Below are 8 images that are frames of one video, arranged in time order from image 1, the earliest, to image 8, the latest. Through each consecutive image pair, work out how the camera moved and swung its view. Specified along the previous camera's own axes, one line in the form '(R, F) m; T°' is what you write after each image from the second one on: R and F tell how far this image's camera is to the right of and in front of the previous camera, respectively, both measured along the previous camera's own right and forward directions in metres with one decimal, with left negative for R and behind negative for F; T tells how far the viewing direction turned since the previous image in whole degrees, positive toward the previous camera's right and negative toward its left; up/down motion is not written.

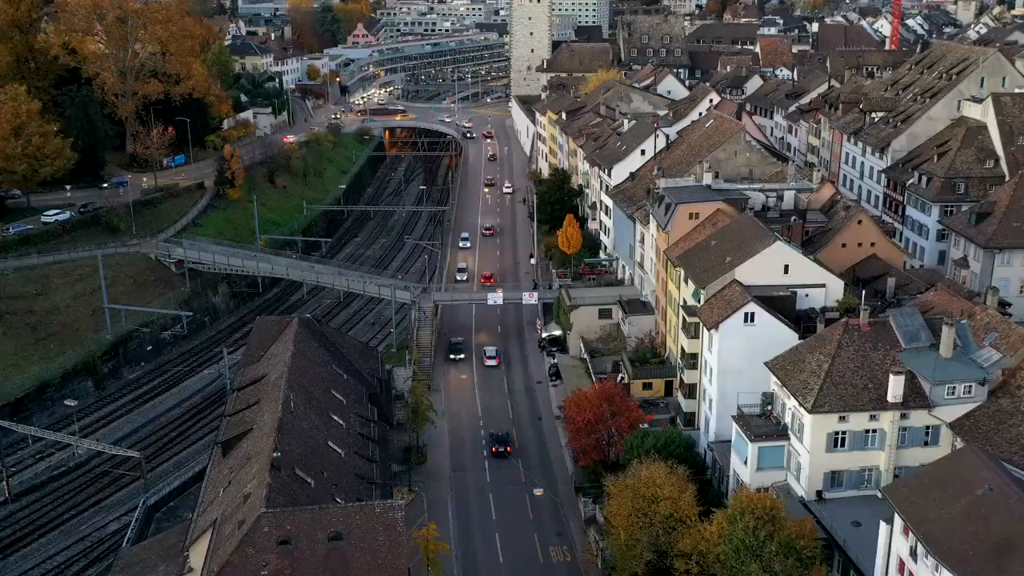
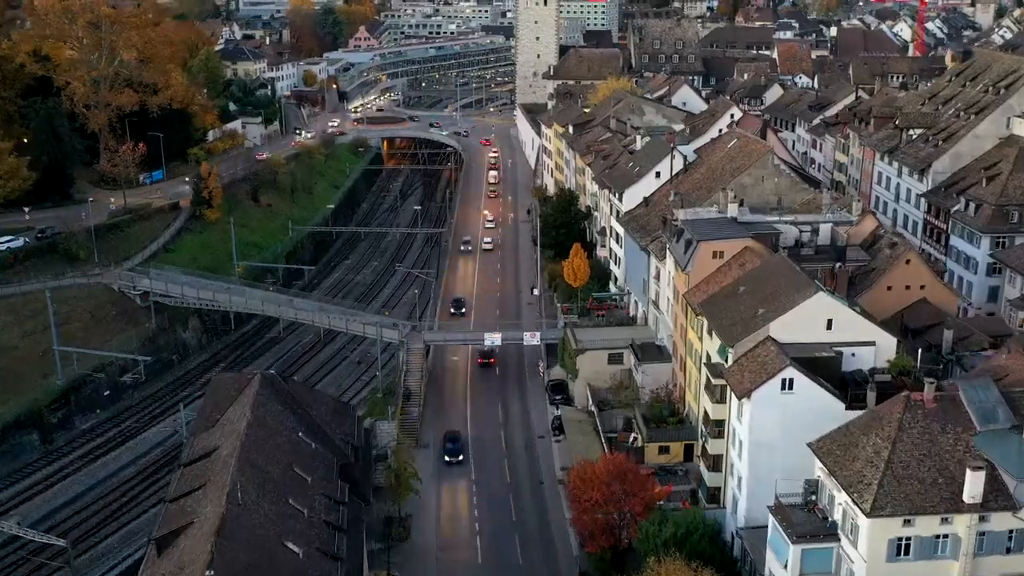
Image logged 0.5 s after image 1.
(+0.4, +6.5) m; 0°
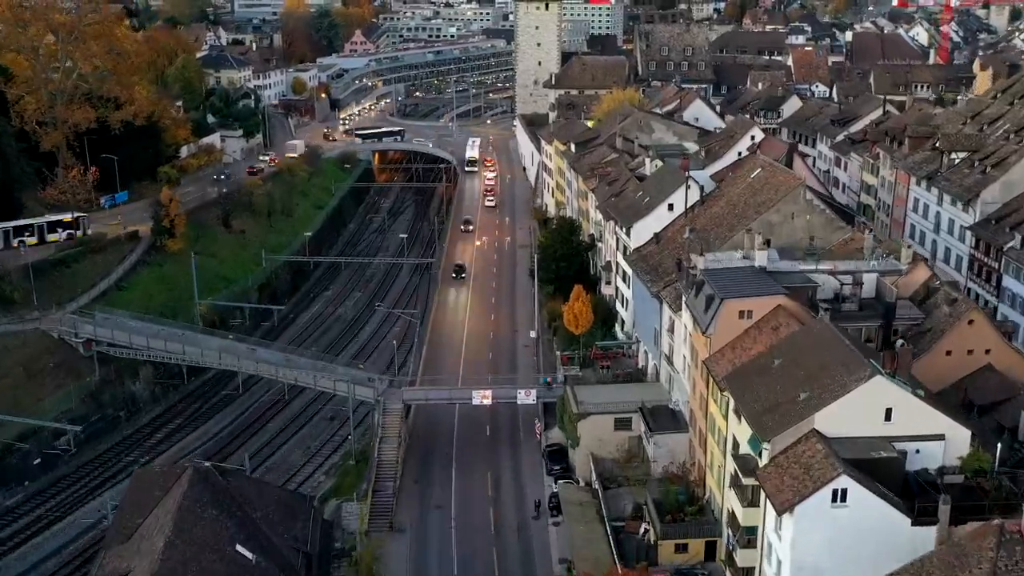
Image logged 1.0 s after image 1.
(+0.6, +7.2) m; 0°
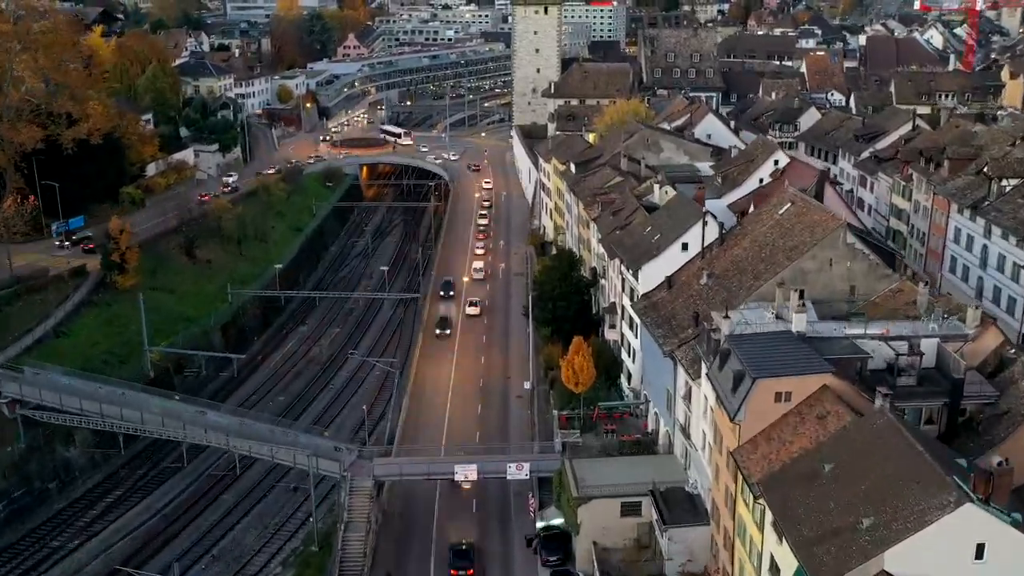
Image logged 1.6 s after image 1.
(+0.5, +7.1) m; 0°
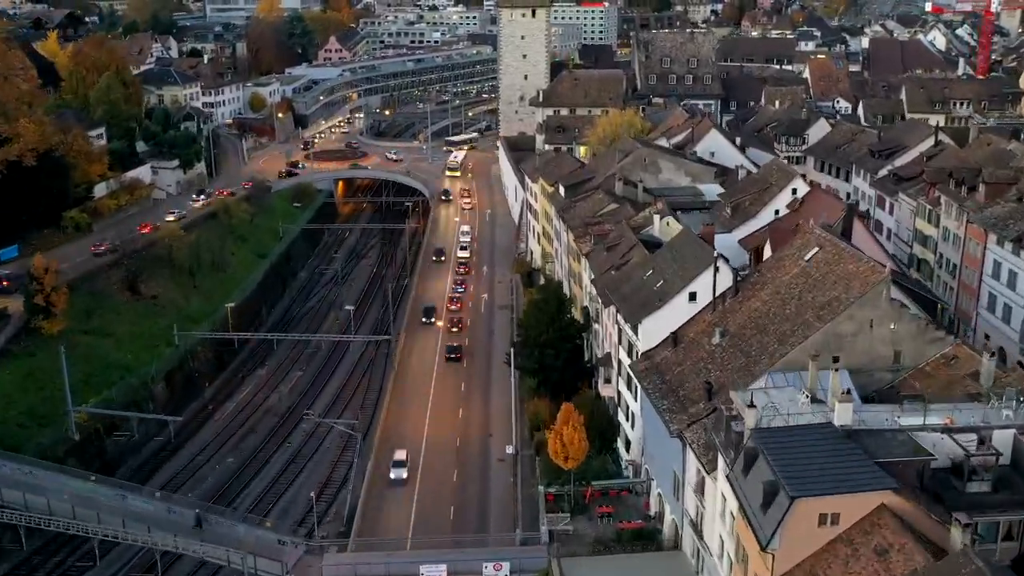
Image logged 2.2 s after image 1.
(+0.6, +7.0) m; 0°
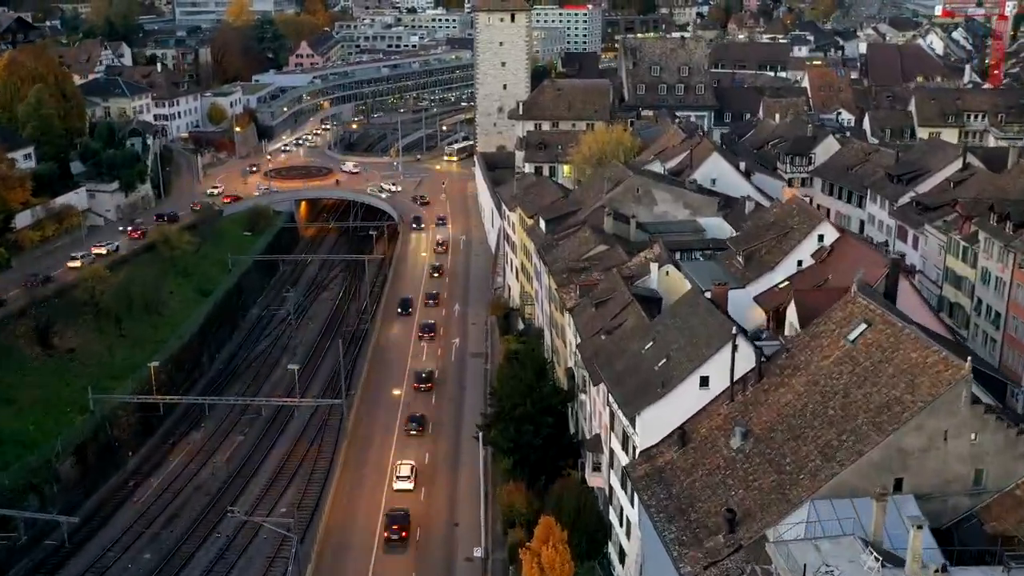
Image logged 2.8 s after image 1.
(+0.6, +8.1) m; +1°
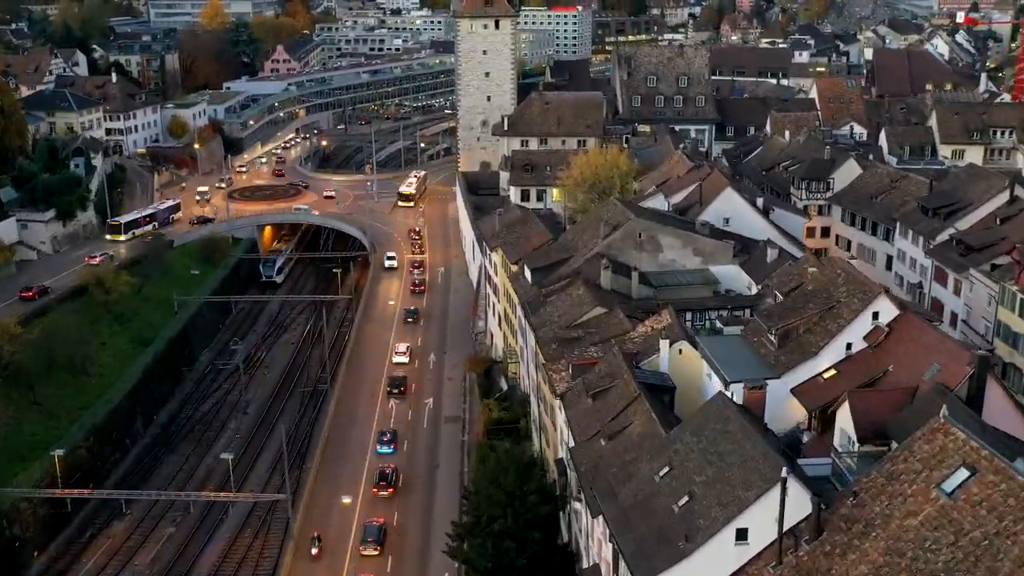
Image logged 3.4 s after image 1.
(+0.4, +8.1) m; +1°
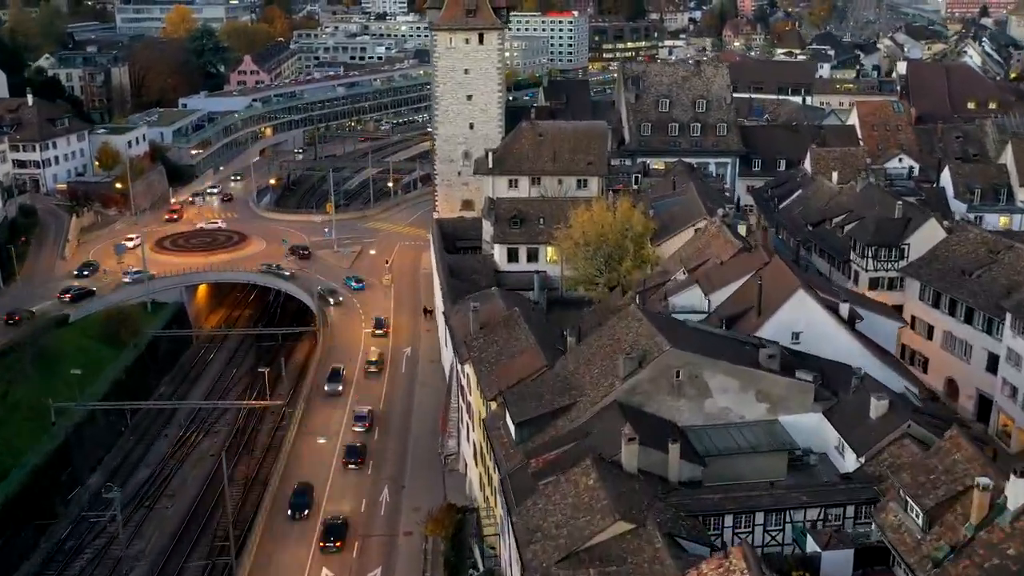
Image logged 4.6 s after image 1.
(+0.6, +14.9) m; 0°
